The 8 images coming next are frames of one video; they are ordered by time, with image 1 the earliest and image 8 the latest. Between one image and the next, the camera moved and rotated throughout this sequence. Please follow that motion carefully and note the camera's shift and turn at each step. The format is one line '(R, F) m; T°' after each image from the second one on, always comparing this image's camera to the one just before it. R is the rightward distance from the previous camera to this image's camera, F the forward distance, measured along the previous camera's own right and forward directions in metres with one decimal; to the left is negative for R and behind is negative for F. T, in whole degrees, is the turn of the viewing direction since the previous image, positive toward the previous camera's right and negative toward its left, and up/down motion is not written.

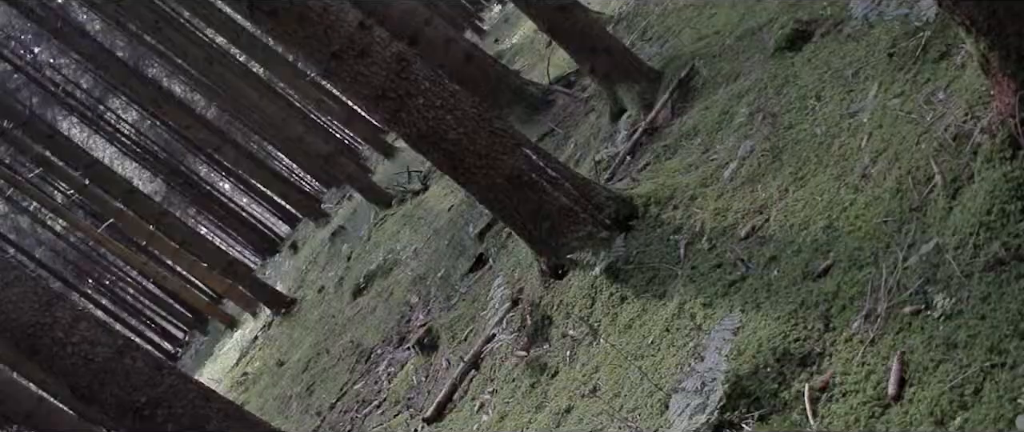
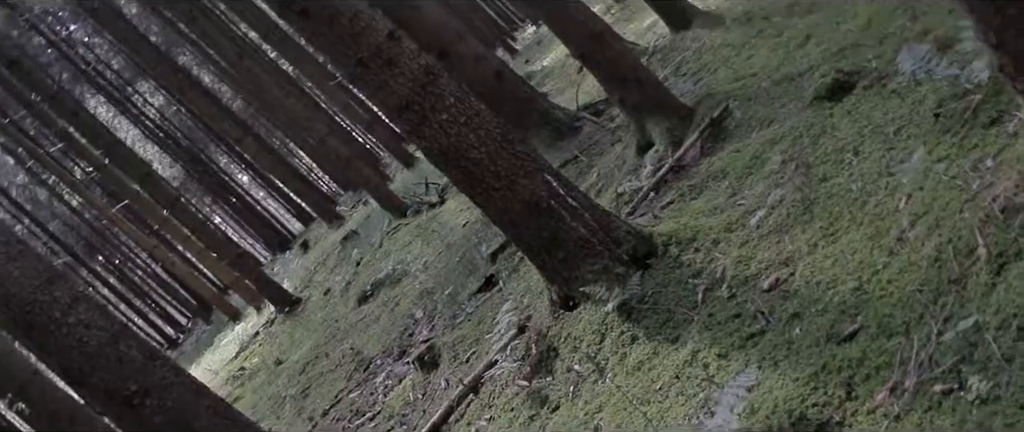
(0.0, +0.1) m; -1°
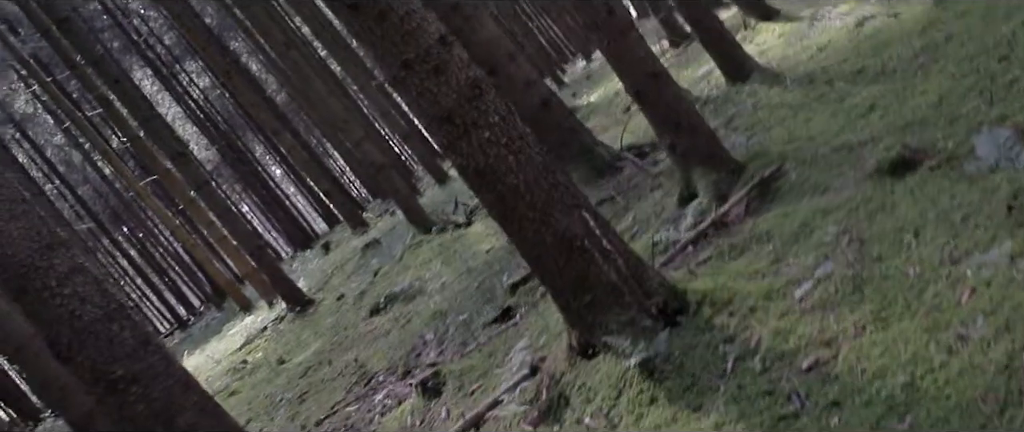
(0.0, +0.3) m; -1°
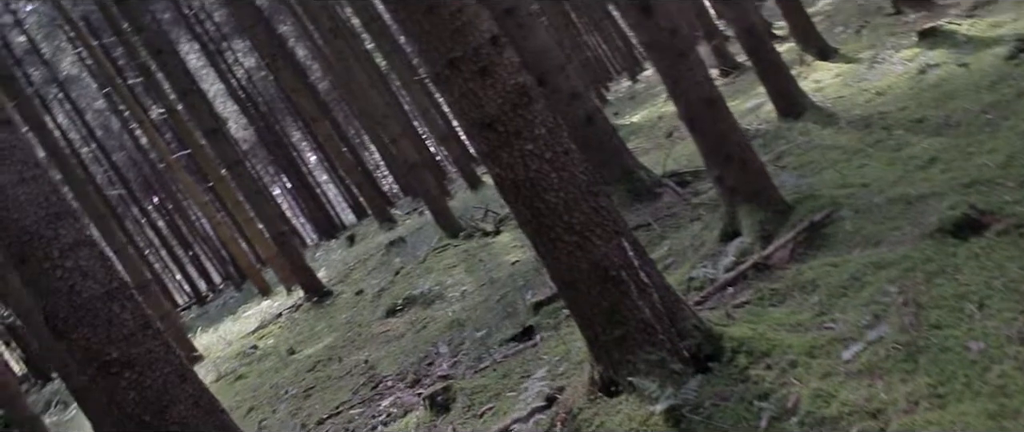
(0.0, +0.3) m; -2°
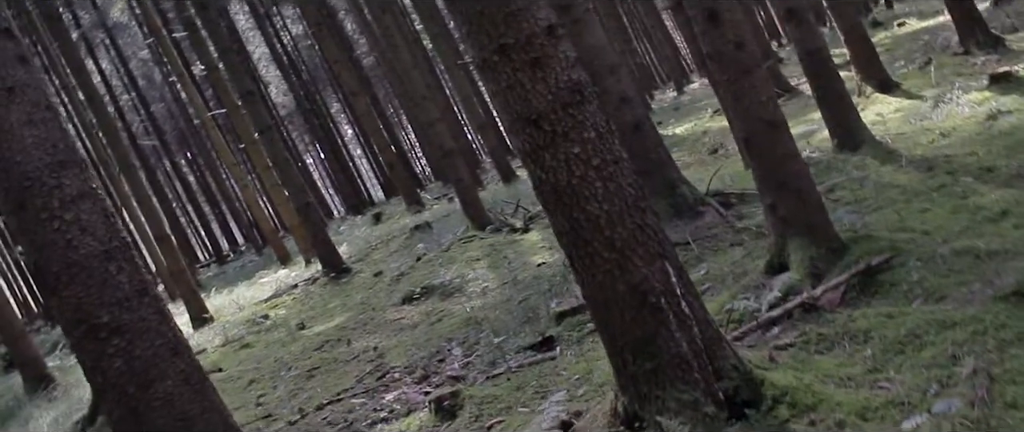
(0.0, +0.4) m; -1°
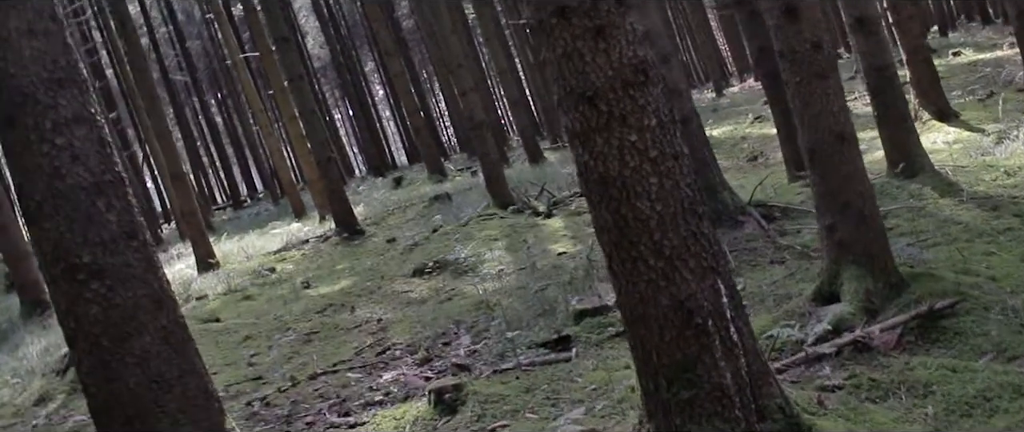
(-0.1, +0.5) m; -1°
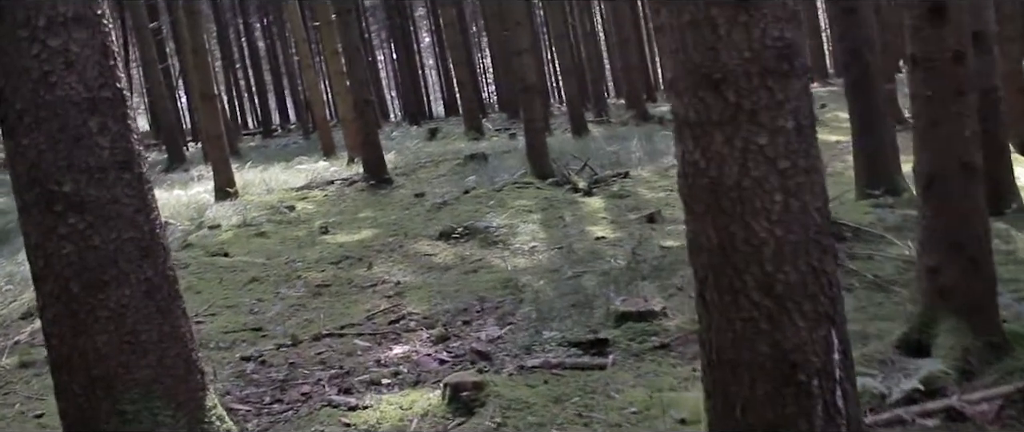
(-0.1, +0.7) m; -1°
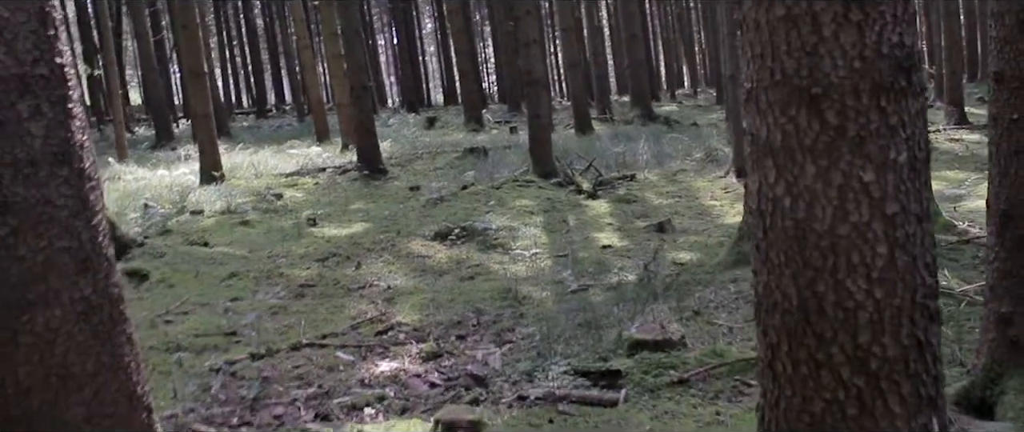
(-0.1, +0.6) m; 0°
